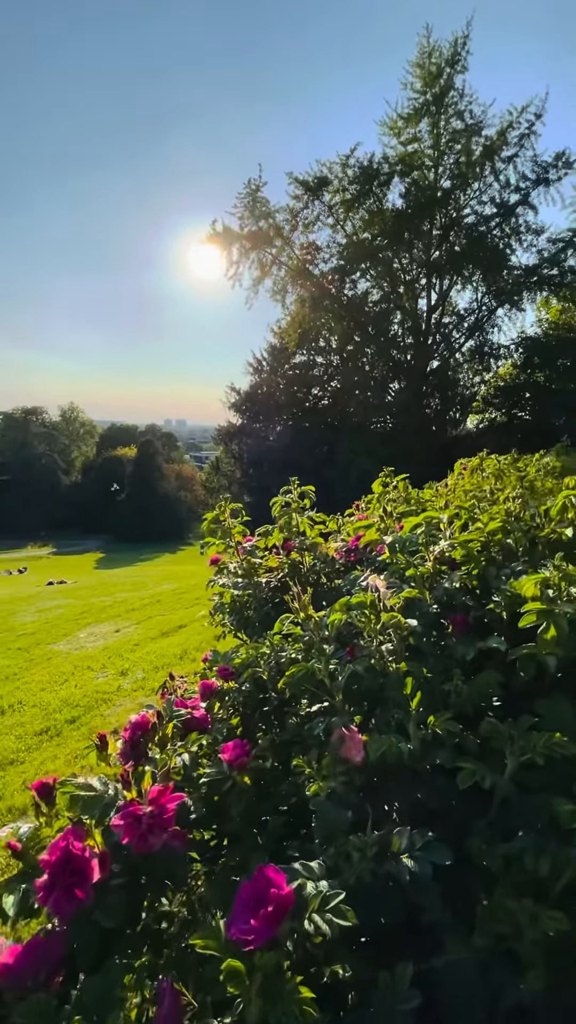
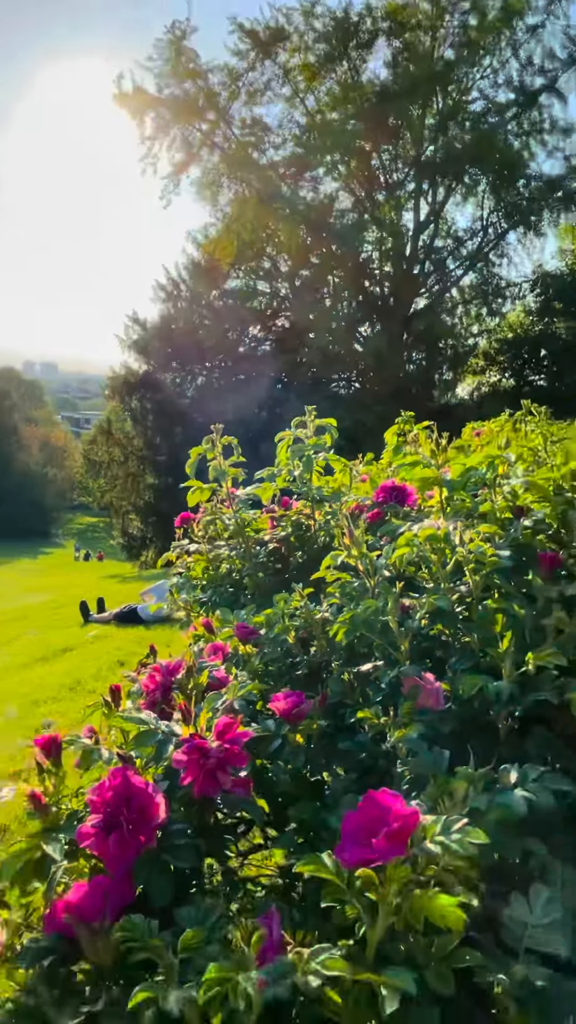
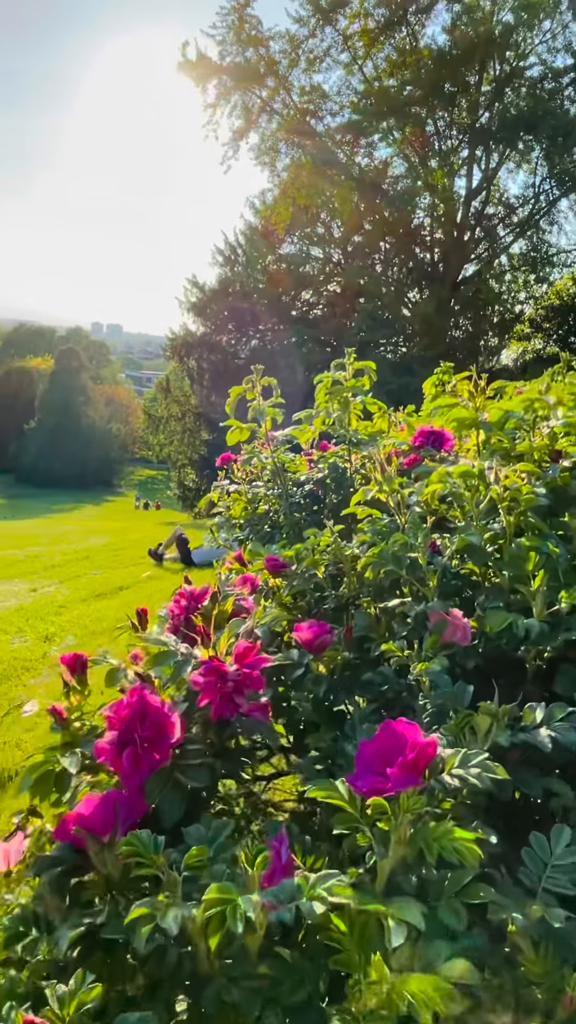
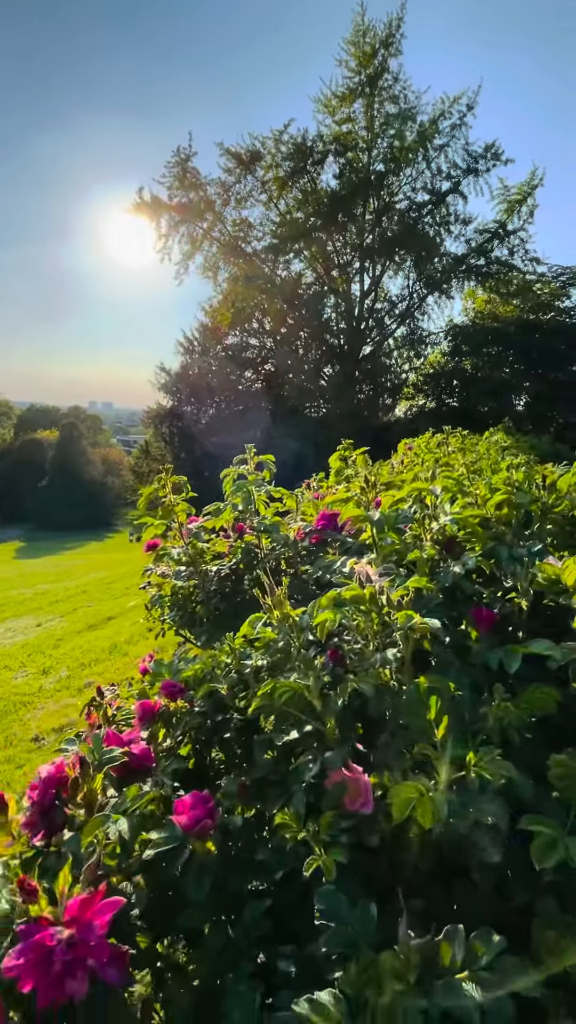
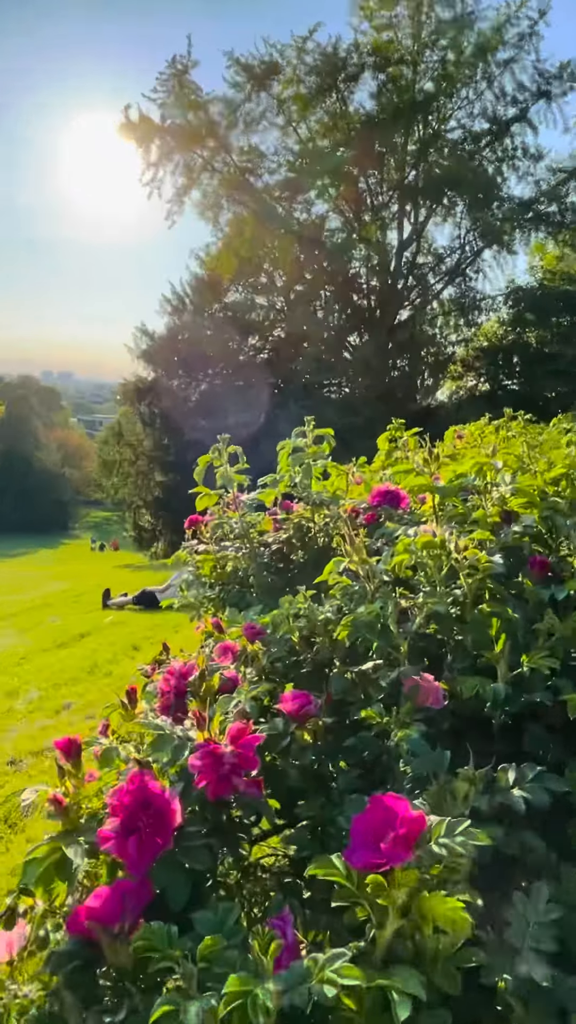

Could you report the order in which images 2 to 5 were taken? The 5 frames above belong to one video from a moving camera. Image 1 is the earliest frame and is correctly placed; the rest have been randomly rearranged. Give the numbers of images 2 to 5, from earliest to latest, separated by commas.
4, 5, 2, 3
